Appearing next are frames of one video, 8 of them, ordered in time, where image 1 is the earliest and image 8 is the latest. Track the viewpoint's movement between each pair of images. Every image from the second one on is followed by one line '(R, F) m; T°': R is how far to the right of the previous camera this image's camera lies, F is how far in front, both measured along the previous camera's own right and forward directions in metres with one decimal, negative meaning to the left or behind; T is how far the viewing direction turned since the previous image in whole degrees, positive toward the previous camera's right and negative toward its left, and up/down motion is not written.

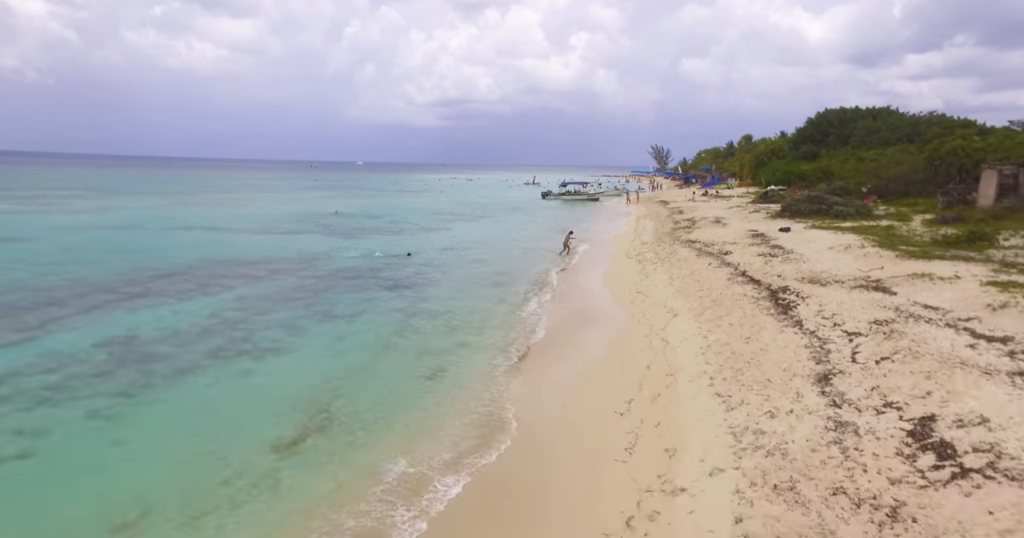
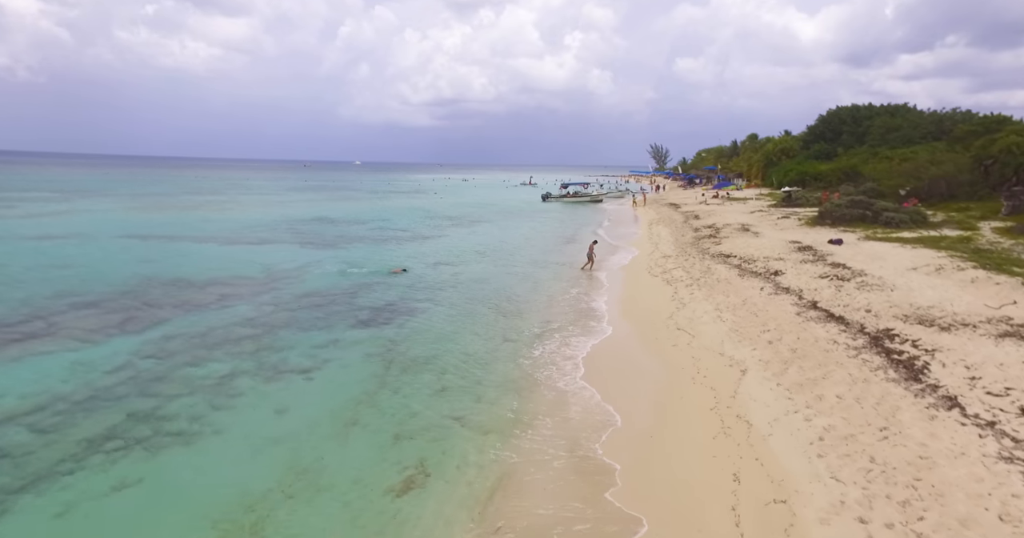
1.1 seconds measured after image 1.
(-0.2, +3.3) m; 0°
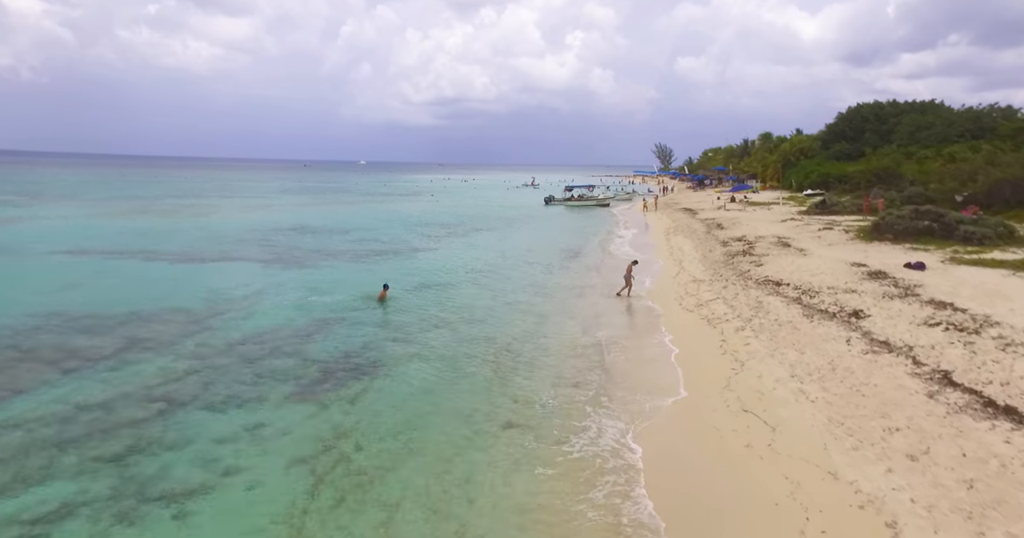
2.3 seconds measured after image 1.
(+0.1, +3.8) m; 0°
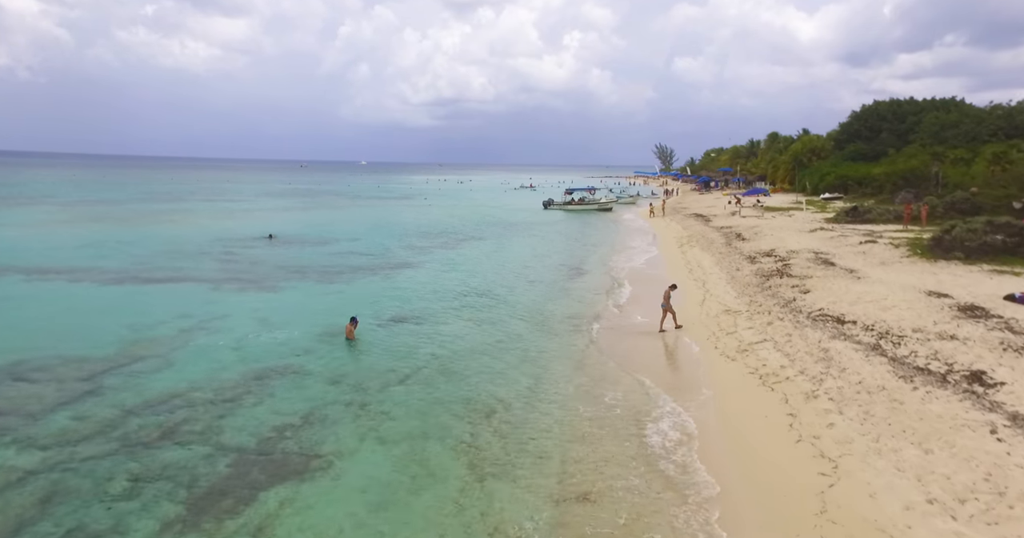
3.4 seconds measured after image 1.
(+0.1, +3.3) m; 0°
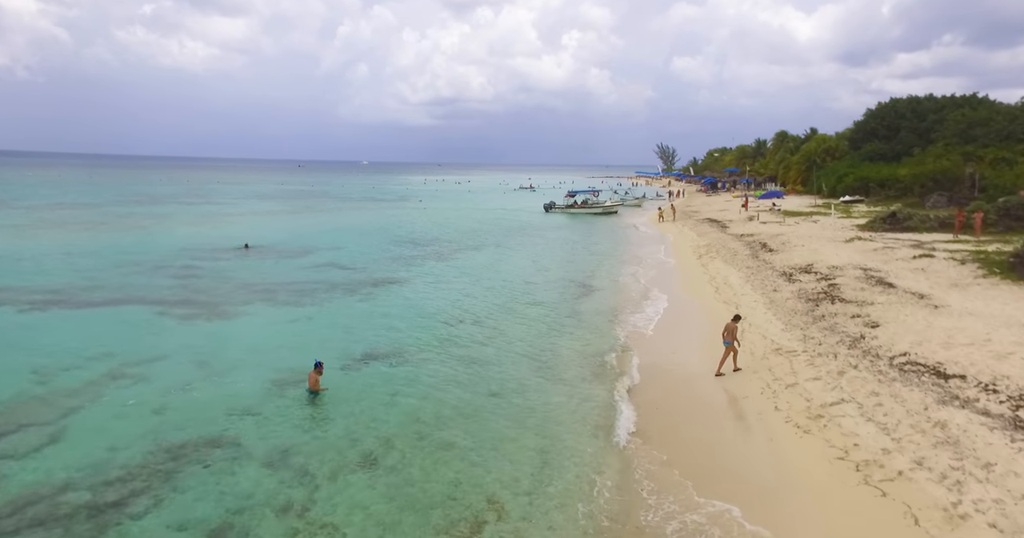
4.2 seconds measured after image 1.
(0.0, +2.9) m; 0°
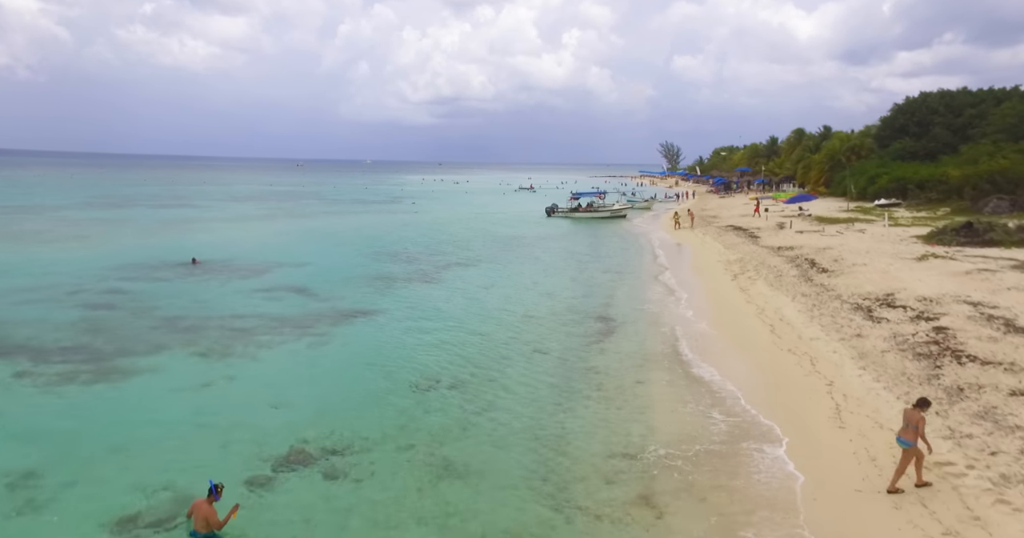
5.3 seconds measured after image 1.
(+0.1, +4.4) m; 0°
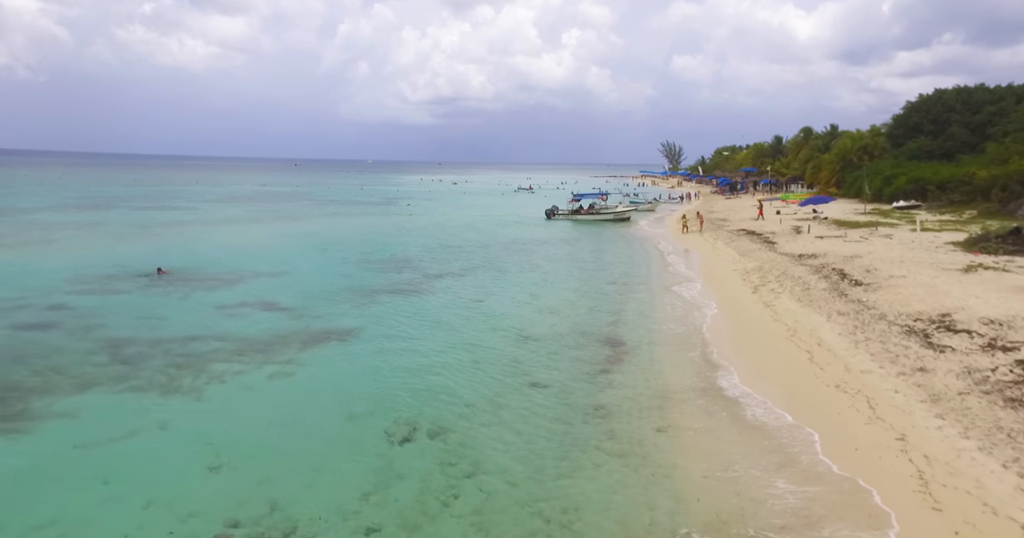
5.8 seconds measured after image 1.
(+0.1, +2.2) m; 0°
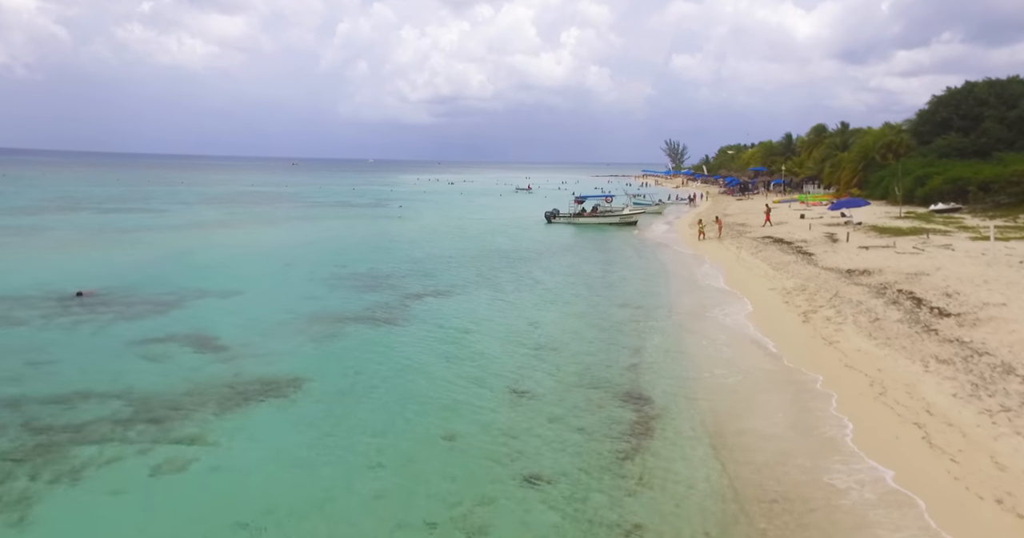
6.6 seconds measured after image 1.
(+0.1, +3.9) m; 0°
